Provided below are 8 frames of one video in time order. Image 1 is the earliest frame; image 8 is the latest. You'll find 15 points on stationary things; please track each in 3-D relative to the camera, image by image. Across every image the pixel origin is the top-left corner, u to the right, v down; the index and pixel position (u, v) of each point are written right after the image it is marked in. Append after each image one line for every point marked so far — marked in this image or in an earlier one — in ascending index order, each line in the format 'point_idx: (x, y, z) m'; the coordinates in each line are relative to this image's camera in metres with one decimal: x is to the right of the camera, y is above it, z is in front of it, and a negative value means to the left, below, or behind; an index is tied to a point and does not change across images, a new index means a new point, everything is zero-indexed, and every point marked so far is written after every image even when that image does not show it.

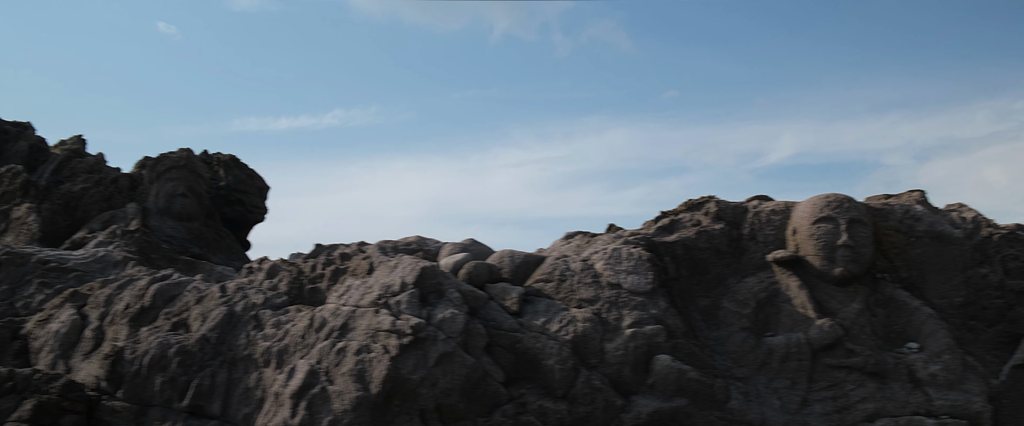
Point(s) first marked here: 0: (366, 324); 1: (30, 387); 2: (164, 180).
0: (-1.2, -0.9, +7.4) m
1: (-4.2, -1.5, +7.6) m
2: (-6.2, +0.6, +15.2) m
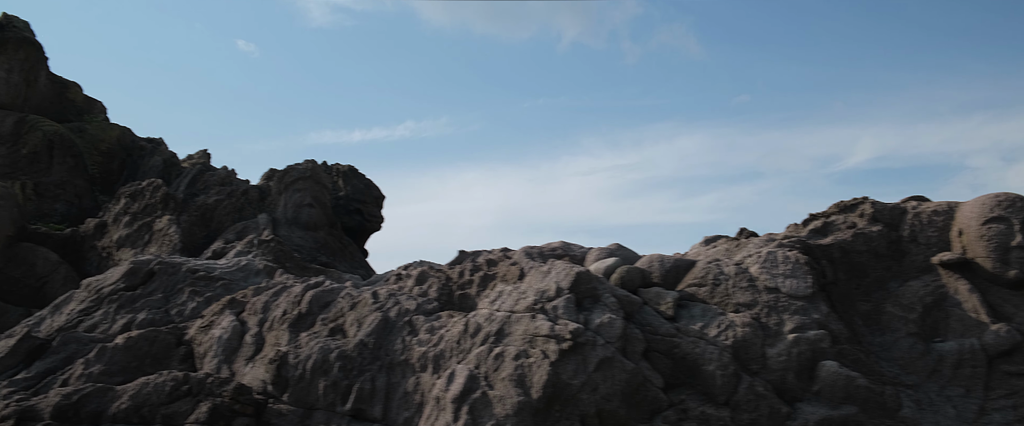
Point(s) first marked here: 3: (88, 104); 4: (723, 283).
0: (+0.1, -1.0, +7.4) m
1: (-2.8, -1.6, +7.9) m
2: (-4.0, +0.4, +15.7) m
3: (-9.2, +2.3, +18.6) m
4: (+1.8, -0.6, +7.6) m
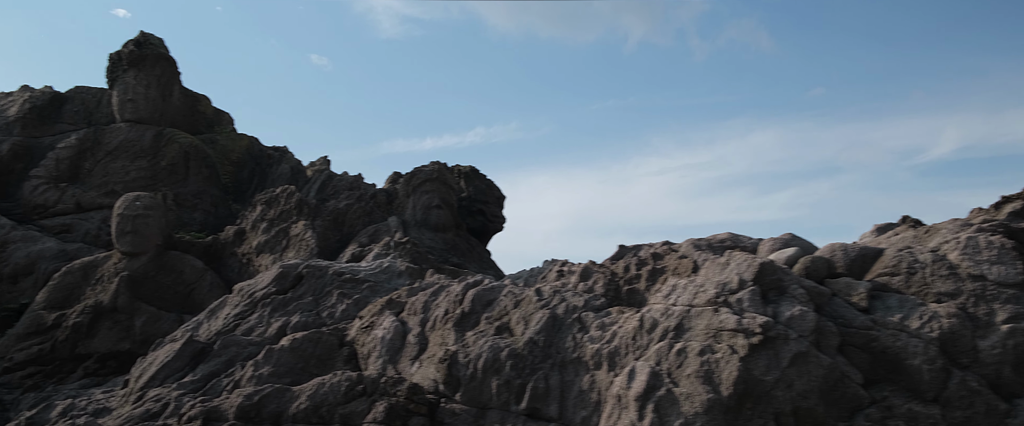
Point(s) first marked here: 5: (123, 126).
0: (+1.6, -0.9, +7.1) m
1: (-1.2, -1.6, +8.0) m
2: (-1.7, +0.4, +15.8) m
3: (-6.5, +2.2, +19.3) m
4: (+3.3, -0.5, +7.1) m
5: (-7.8, +1.7, +17.2) m
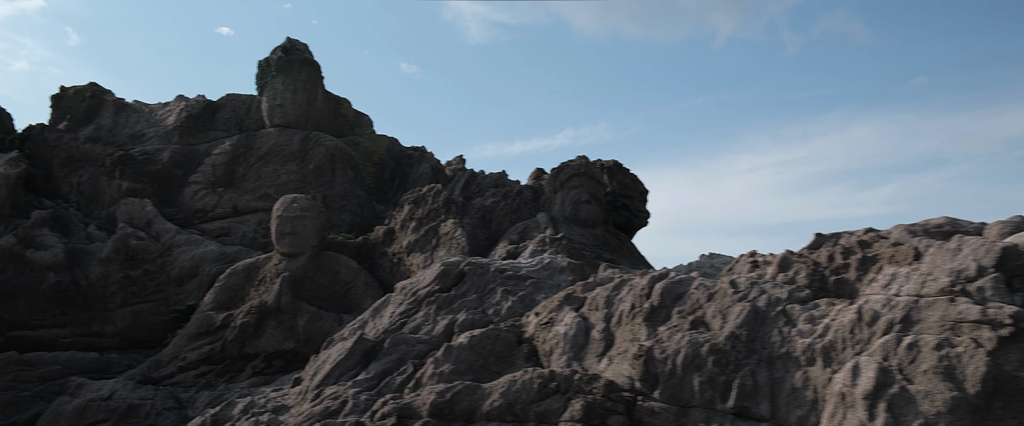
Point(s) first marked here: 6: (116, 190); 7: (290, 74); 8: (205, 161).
0: (+3.2, -0.8, +6.5) m
1: (+0.5, -1.5, +7.7) m
2: (+1.0, +0.4, +15.5) m
3: (-3.4, +2.1, +19.5) m
4: (+4.9, -0.3, +6.3) m
5: (-4.9, +1.7, +17.7) m
6: (-7.8, +0.4, +17.3) m
7: (-4.6, +2.9, +18.0) m
8: (-6.2, +1.1, +17.6) m
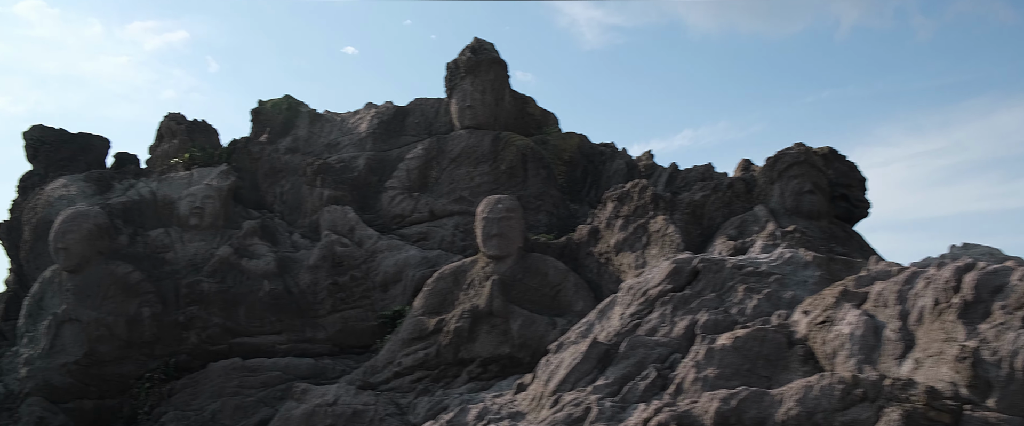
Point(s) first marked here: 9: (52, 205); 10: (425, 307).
0: (+5.3, -0.5, +5.1) m
1: (+2.9, -1.4, +6.7) m
2: (+4.5, +0.6, +14.4) m
3: (+0.7, +2.1, +19.1) m
4: (+6.9, 0.0, +4.7) m
5: (-1.0, +1.6, +17.5) m
6: (-3.9, +0.3, +17.6) m
7: (-0.7, +2.8, +17.8) m
8: (-2.3, +1.0, +17.7) m
9: (-9.0, +0.2, +17.1) m
10: (-1.4, -1.5, +14.4) m
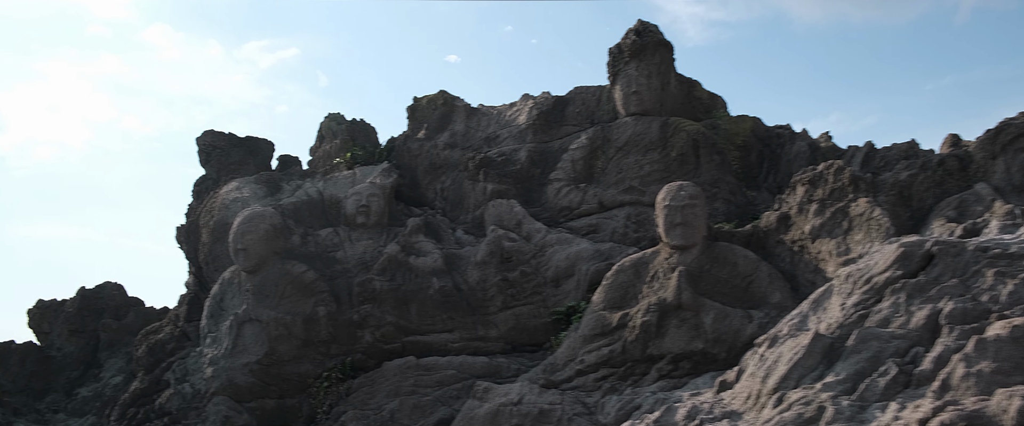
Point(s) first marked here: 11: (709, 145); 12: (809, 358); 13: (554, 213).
0: (+6.8, -0.2, +3.6) m
1: (+4.7, -1.1, +5.5) m
2: (+7.3, +0.9, +12.9) m
3: (+4.1, +2.3, +18.1) m
4: (+8.4, +0.4, +2.9) m
5: (+2.2, +1.8, +16.7) m
6: (-0.6, +0.4, +17.2) m
7: (+2.6, +3.0, +16.9) m
8: (+1.0, +1.1, +17.1) m
9: (-5.7, +0.1, +17.4) m
10: (+1.5, -1.4, +13.7) m
11: (+3.7, +1.3, +16.4) m
12: (+3.2, -1.6, +9.5) m
13: (+0.8, 0.0, +16.5) m
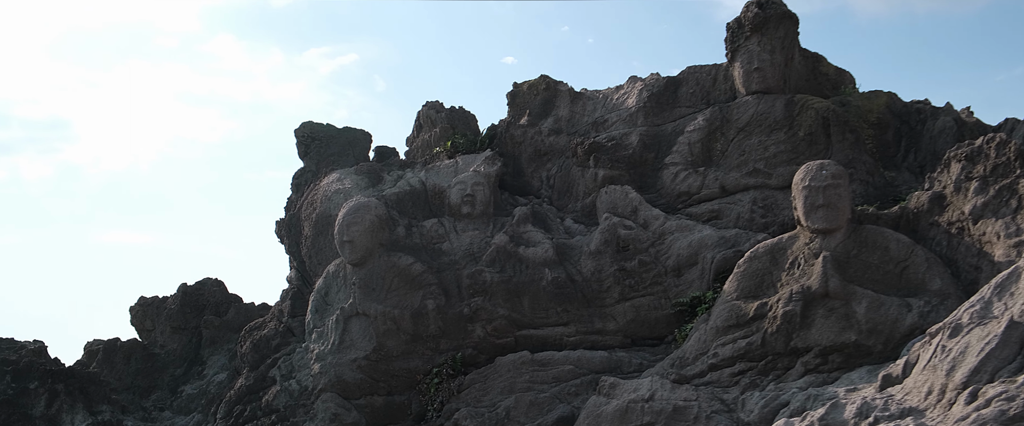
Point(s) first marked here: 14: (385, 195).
0: (+7.9, +0.1, +2.2) m
1: (+5.9, -0.8, +4.3) m
2: (+9.0, +1.3, +11.5) m
3: (+6.3, +2.6, +16.9) m
4: (+9.3, +0.7, +1.4) m
5: (+4.3, +2.0, +15.6) m
6: (+1.5, +0.6, +16.3) m
7: (+4.6, +3.3, +15.8) m
8: (+3.1, +1.4, +16.1) m
9: (-3.5, +0.3, +17.0) m
10: (+3.3, -1.1, +12.7) m
11: (+5.7, +1.6, +15.2) m
12: (+4.7, -1.3, +8.4) m
13: (+2.9, +0.3, +15.6) m
14: (-2.4, +0.3, +16.7) m
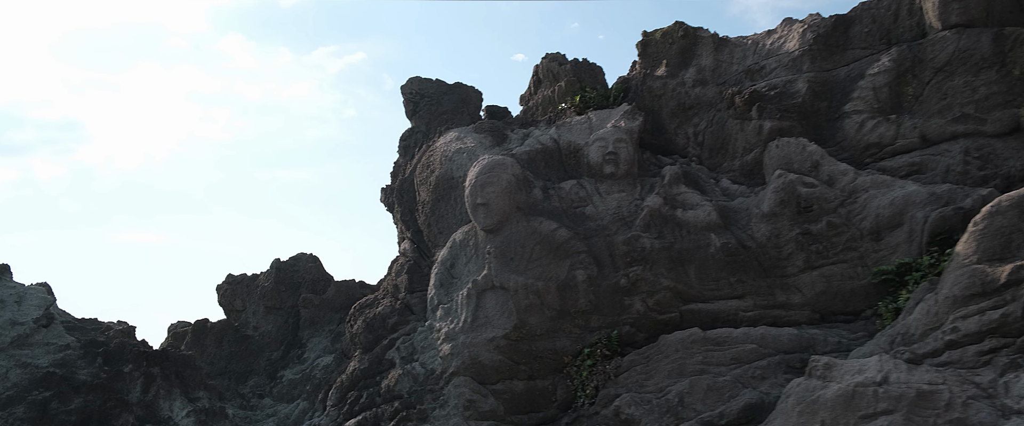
0: (+9.8, +0.7, -0.1) m
1: (+7.9, -0.2, +2.0) m
2: (+11.3, +1.9, +9.1) m
3: (+8.7, +3.4, +14.5) m
4: (+11.2, +1.3, -1.0) m
5: (+6.7, +2.7, +13.4) m
6: (+4.0, +1.3, +14.2) m
7: (+7.0, +4.0, +13.6) m
8: (+5.5, +2.0, +13.9) m
9: (-1.0, +0.9, +15.0) m
10: (+5.7, -0.5, +10.5) m
11: (+8.1, +2.3, +12.9) m
12: (+6.9, -0.7, +6.1) m
13: (+5.3, +0.9, +13.4) m
14: (+0.1, +1.0, +14.7) m
